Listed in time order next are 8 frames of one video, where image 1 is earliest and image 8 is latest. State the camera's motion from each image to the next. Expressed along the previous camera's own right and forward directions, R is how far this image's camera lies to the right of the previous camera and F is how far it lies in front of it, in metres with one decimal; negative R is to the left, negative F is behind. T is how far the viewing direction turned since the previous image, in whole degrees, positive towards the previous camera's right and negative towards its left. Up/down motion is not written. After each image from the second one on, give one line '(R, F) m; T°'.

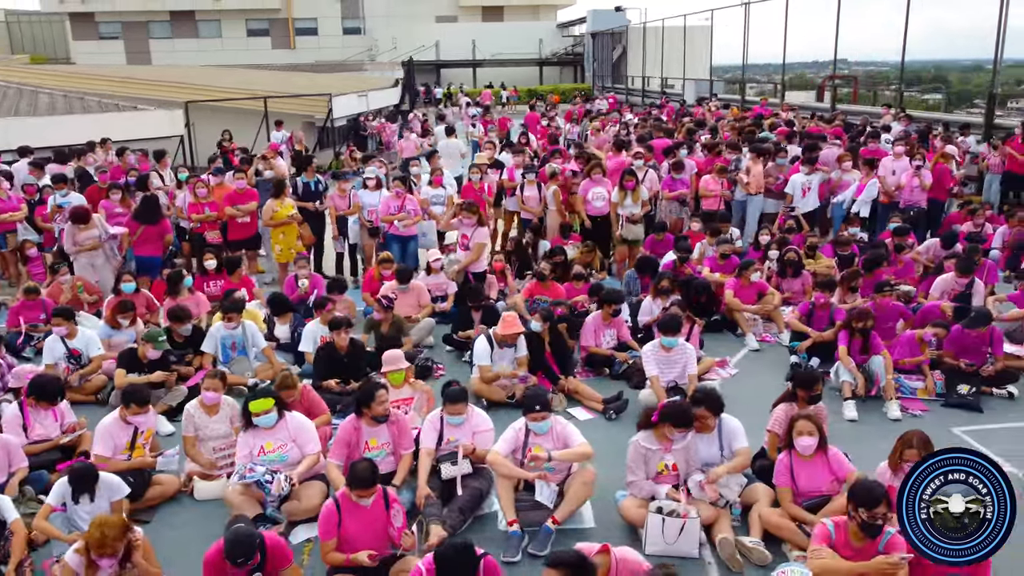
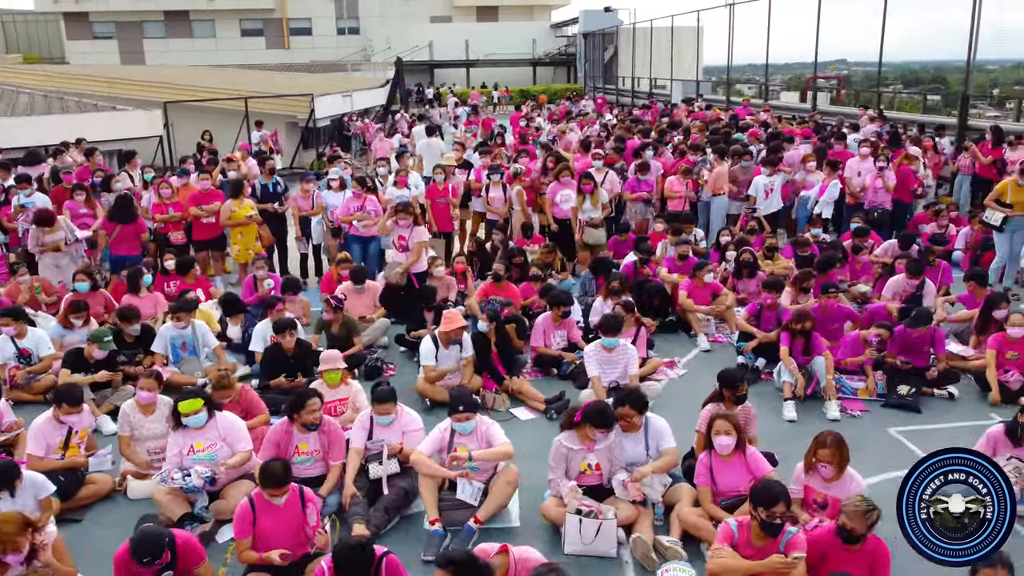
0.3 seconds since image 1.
(+0.6, 0.0) m; 0°
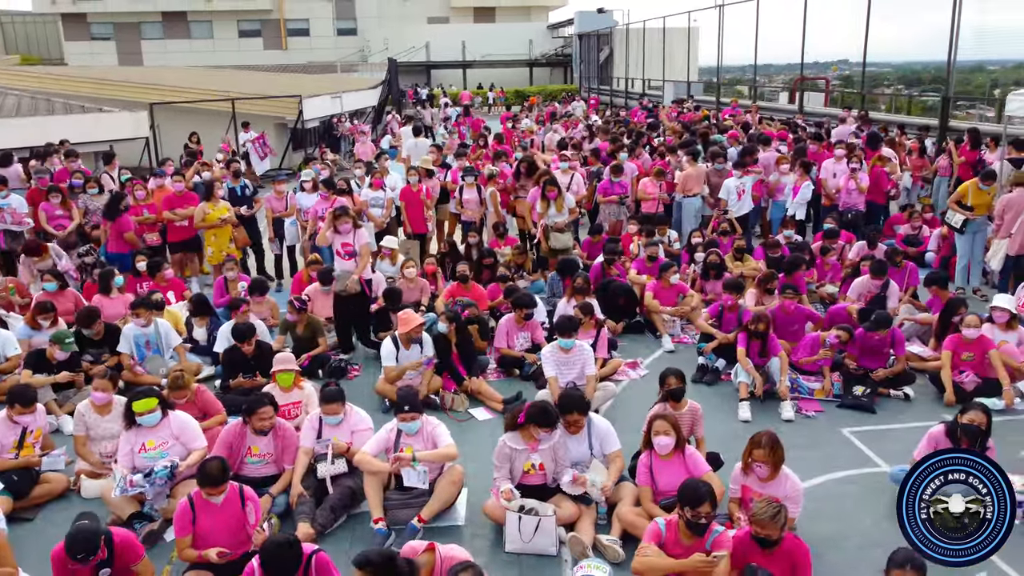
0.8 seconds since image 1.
(+0.4, -0.1) m; 0°
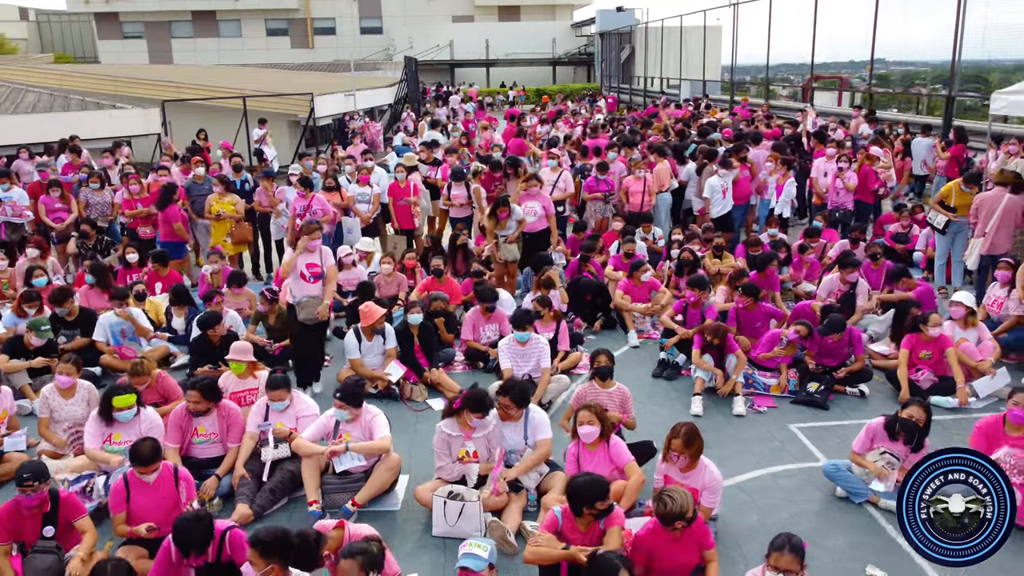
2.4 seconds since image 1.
(+0.7, -0.1) m; -2°
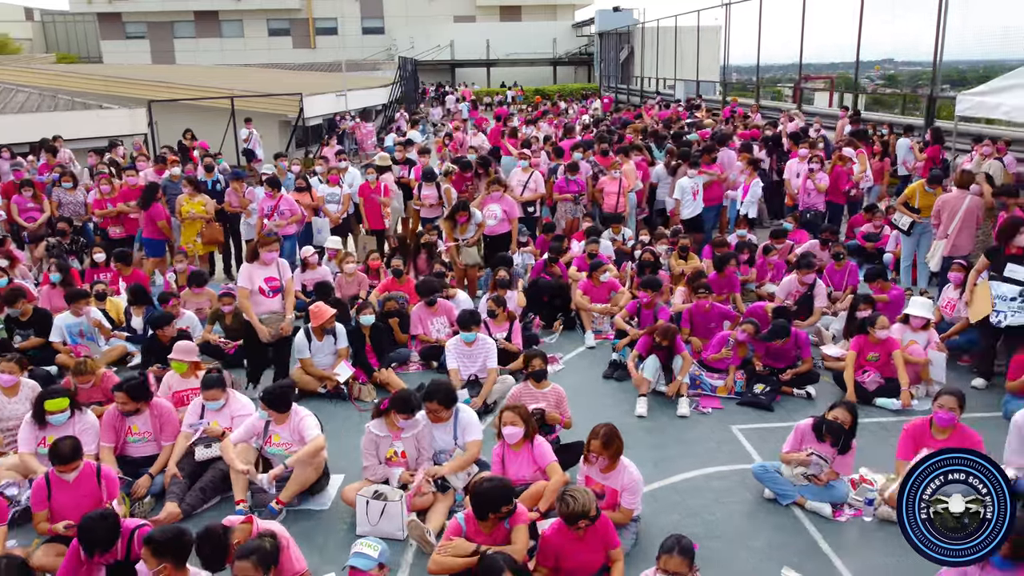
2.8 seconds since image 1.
(+0.6, 0.0) m; 0°
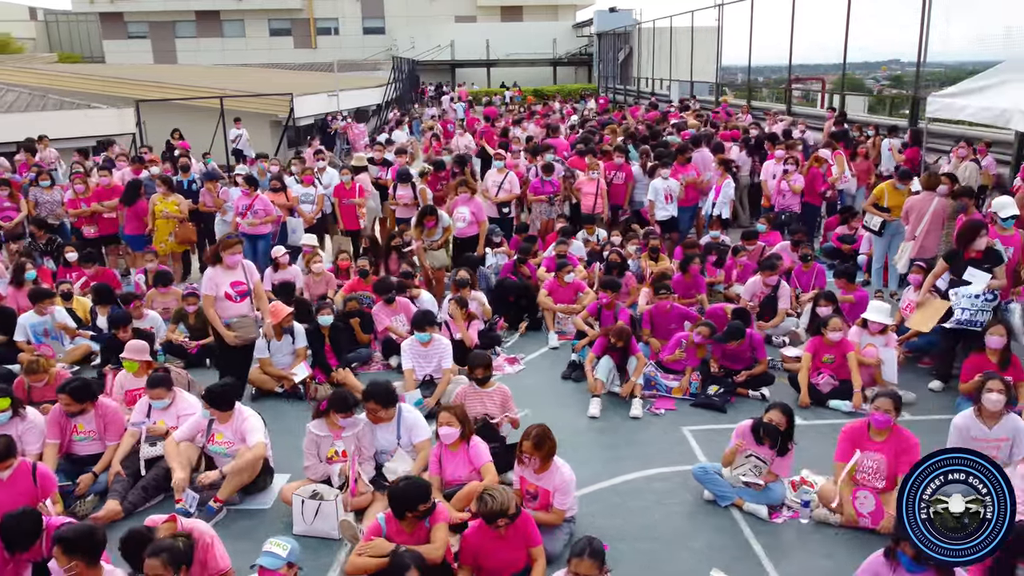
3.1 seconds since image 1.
(+0.5, 0.0) m; 0°
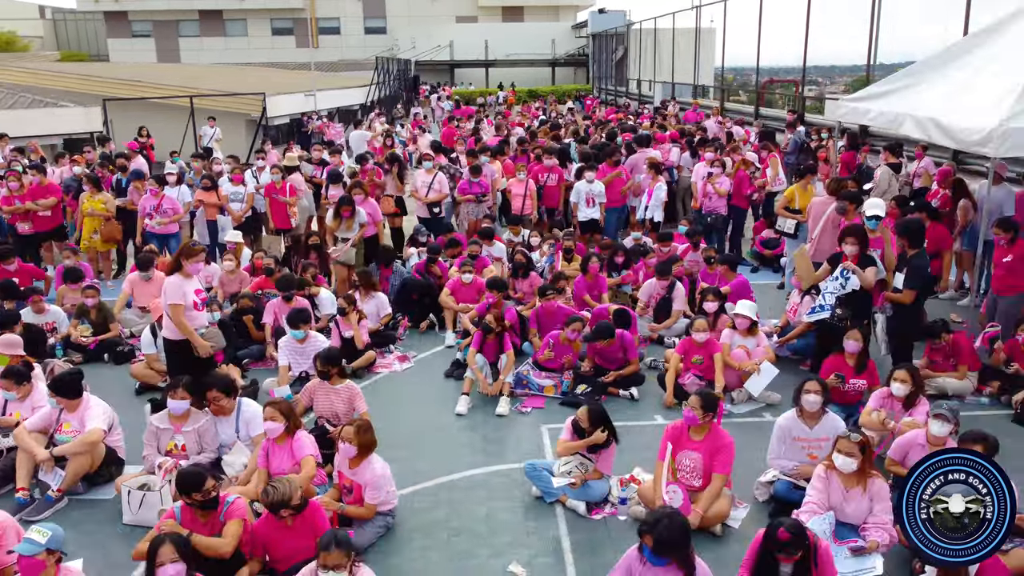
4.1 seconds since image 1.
(+1.4, -0.1) m; -1°
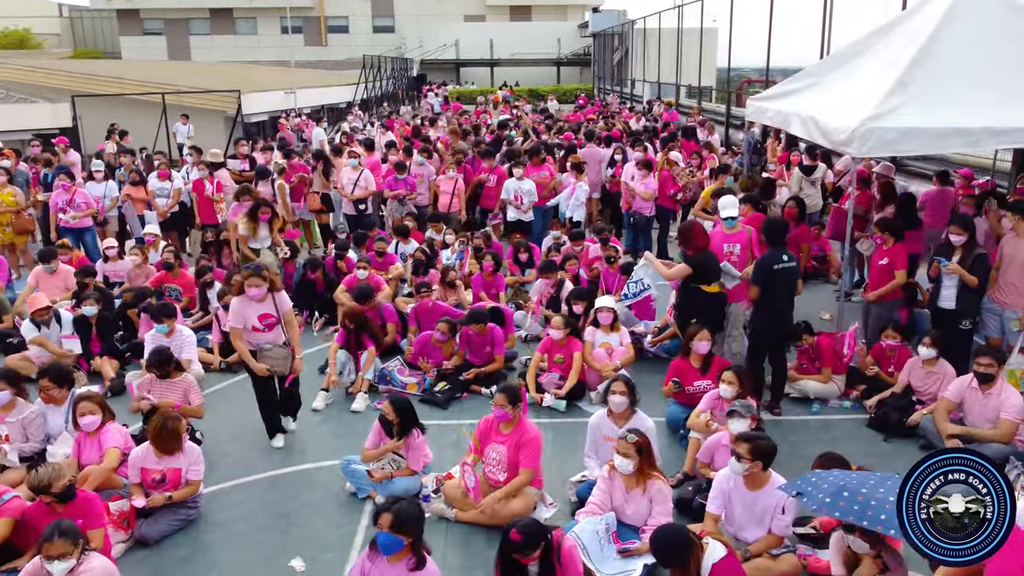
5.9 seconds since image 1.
(+1.6, 0.0) m; -2°
